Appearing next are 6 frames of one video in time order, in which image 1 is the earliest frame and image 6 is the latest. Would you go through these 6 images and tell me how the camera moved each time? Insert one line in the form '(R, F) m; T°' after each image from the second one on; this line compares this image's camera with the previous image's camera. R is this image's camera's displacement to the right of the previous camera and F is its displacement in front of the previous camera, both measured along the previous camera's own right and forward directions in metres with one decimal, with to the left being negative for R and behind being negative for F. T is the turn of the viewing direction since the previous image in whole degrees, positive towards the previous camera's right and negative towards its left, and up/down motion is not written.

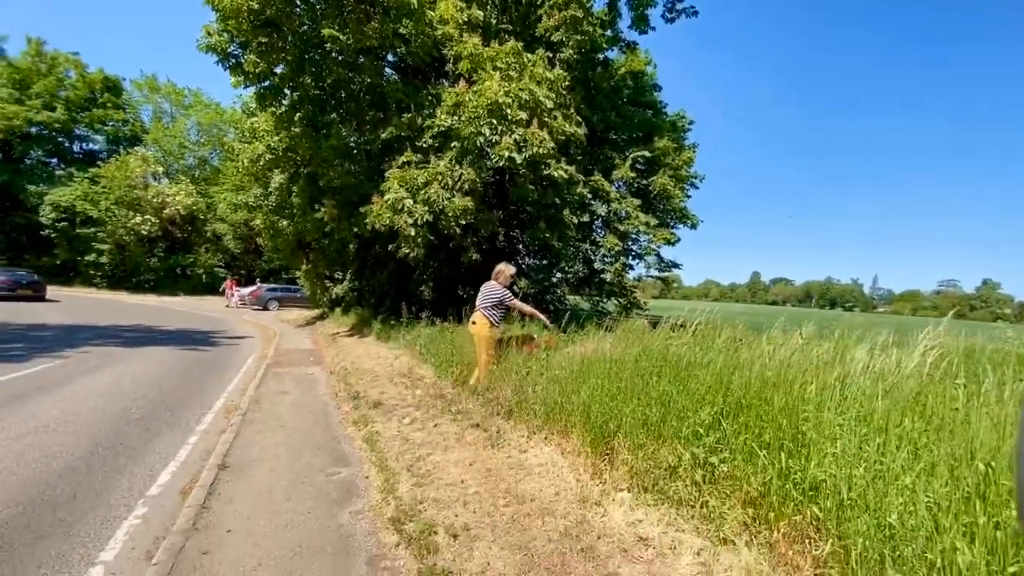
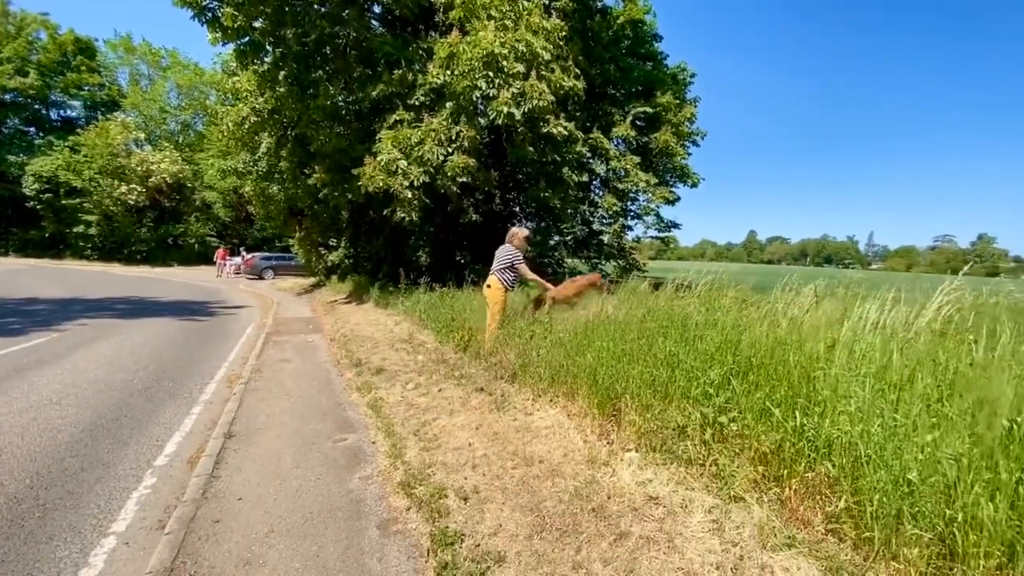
(-0.1, +0.1) m; 0°
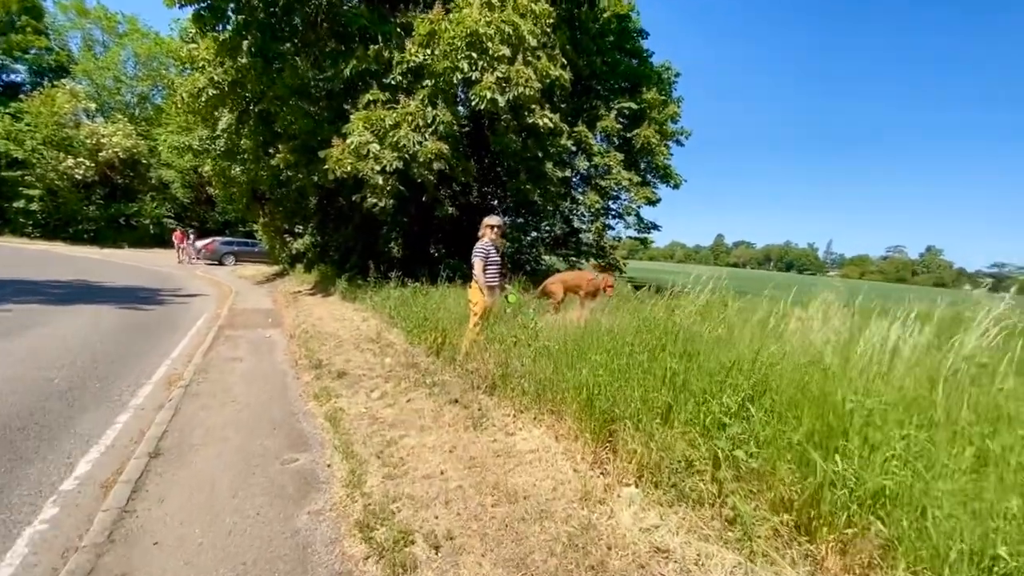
(-0.1, +0.7) m; +4°
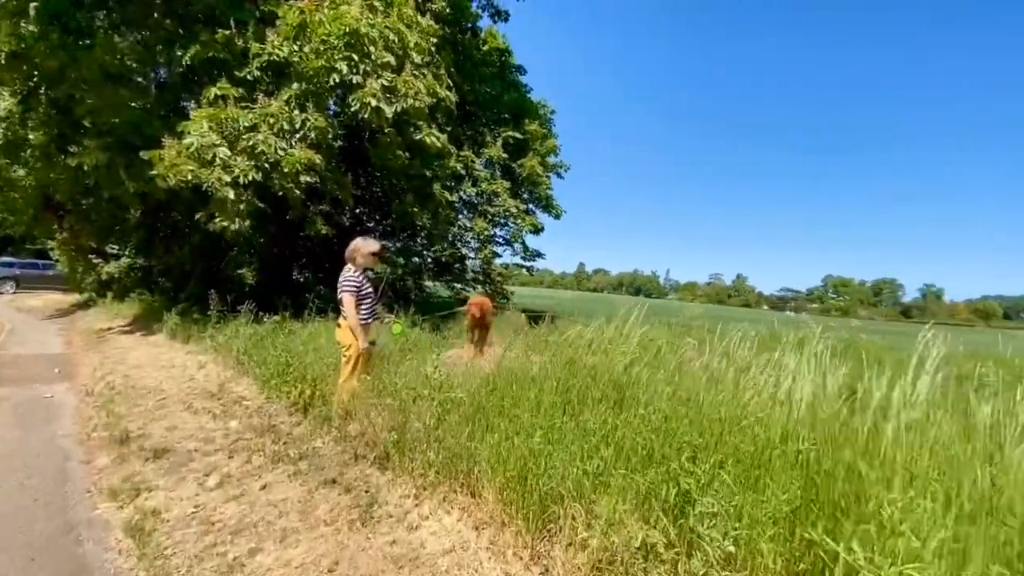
(-0.2, +1.0) m; +16°
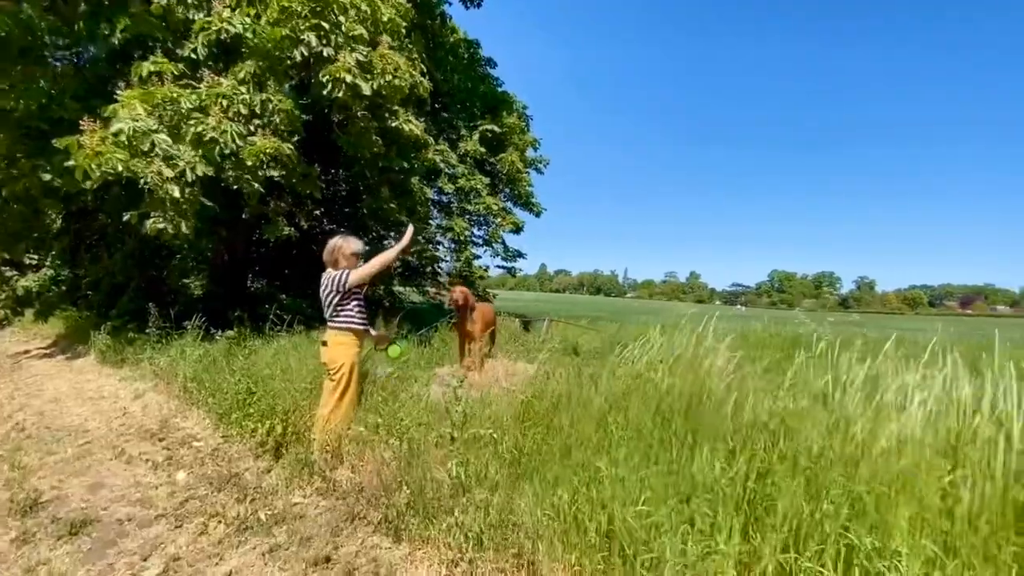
(-0.7, +1.0) m; +5°
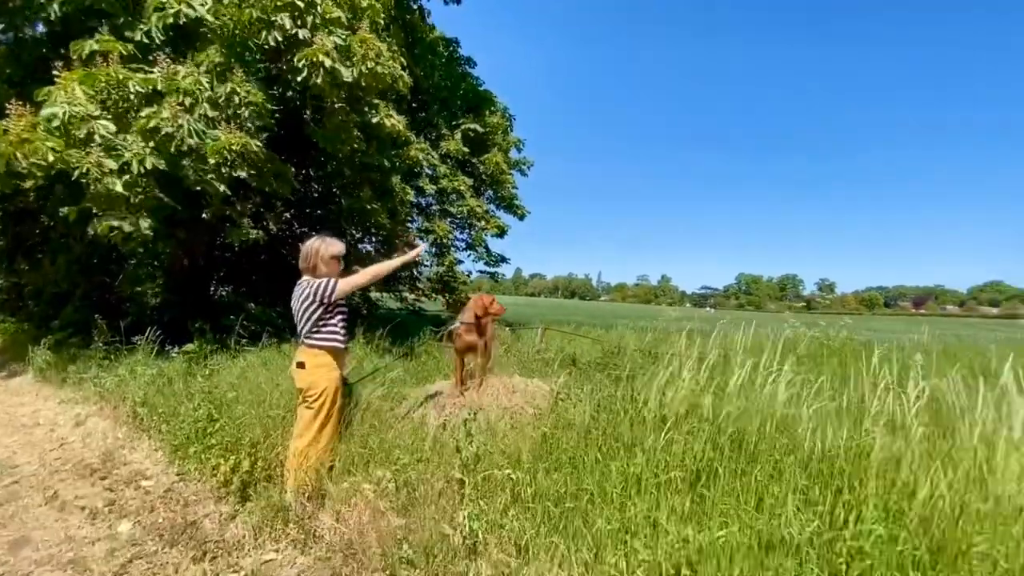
(-0.3, +0.6) m; +3°
